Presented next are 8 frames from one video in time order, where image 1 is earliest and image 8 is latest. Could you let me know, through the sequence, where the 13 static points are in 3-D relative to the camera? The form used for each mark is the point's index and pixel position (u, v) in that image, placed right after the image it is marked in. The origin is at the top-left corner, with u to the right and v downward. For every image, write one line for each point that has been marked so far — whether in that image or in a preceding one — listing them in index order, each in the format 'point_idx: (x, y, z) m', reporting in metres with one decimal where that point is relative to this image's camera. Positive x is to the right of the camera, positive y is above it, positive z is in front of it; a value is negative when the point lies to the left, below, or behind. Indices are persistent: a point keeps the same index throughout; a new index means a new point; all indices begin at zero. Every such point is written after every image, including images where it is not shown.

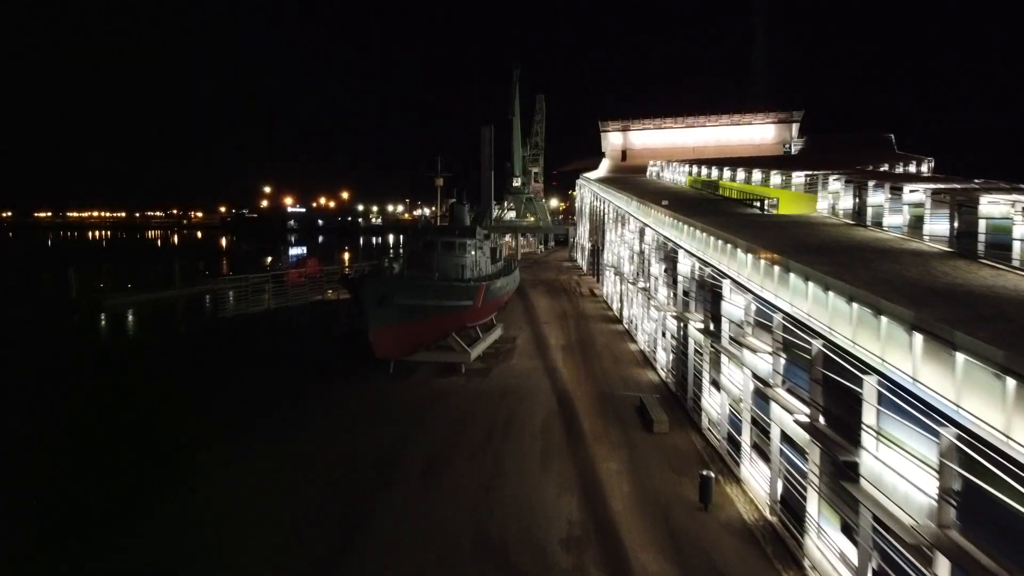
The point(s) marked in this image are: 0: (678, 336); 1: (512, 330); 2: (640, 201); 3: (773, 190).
0: (+1.4, -0.4, +8.5) m
1: (0.0, -0.5, +12.9) m
2: (+1.5, +1.1, +12.3) m
3: (+3.9, +1.5, +15.8) m
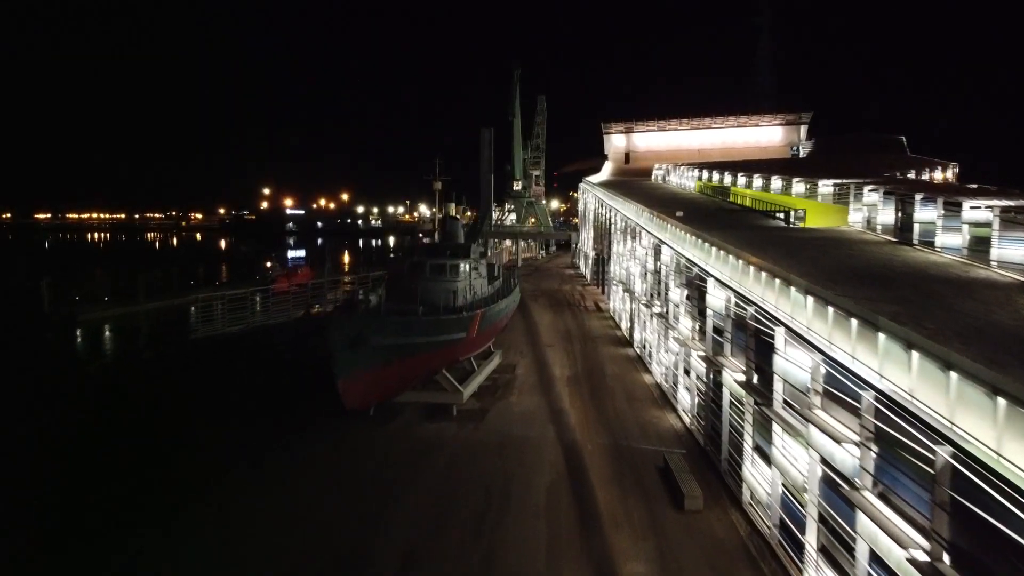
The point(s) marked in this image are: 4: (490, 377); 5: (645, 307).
0: (+1.4, -0.7, +7.3) m
1: (0.0, -0.8, +11.7) m
2: (+1.5, +0.8, +11.0) m
3: (+3.9, +1.2, +14.6) m
4: (-0.2, -0.9, +10.2) m
5: (+1.5, -0.2, +11.4) m
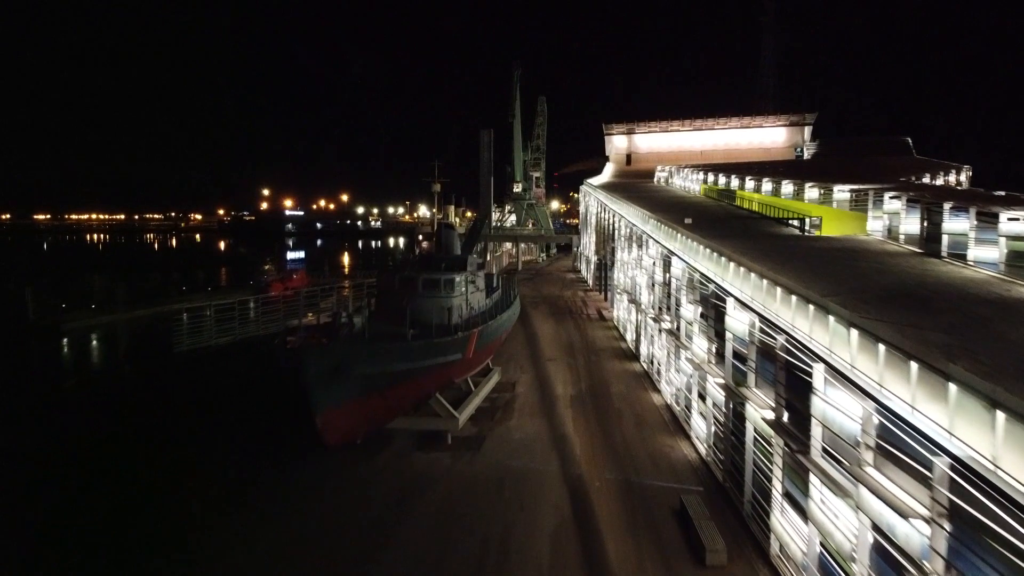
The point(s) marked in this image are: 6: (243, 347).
0: (+1.3, -0.8, +6.6) m
1: (0.0, -0.9, +11.0) m
2: (+1.5, +0.7, +10.4) m
3: (+3.9, +1.1, +13.9) m
4: (-0.2, -1.0, +9.6) m
5: (+1.5, -0.3, +10.7) m
6: (-3.6, -0.7, +13.9) m
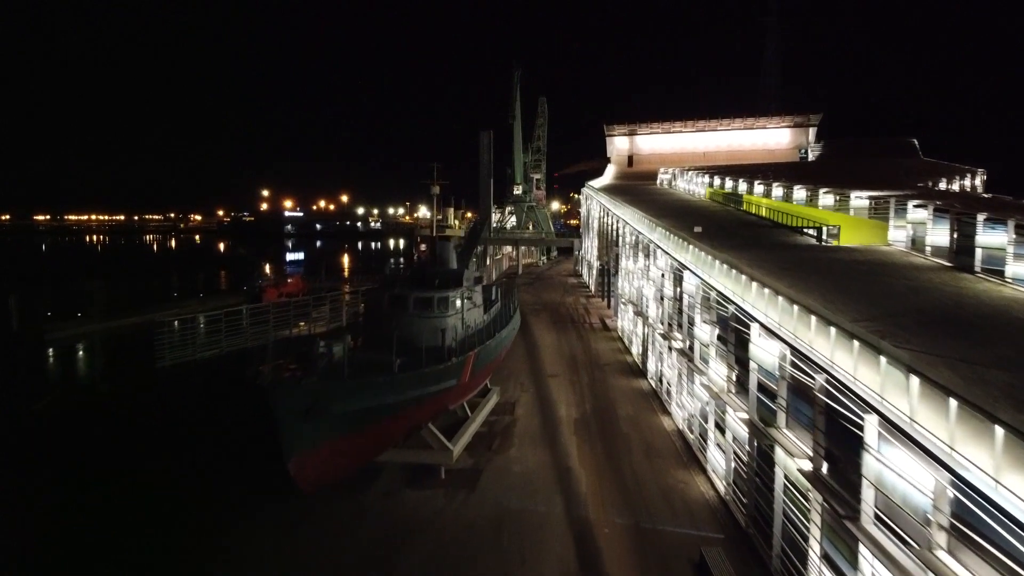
0: (+1.3, -0.9, +6.0) m
1: (0.0, -1.0, +10.4) m
2: (+1.5, +0.6, +9.7) m
3: (+3.9, +1.0, +13.3) m
4: (-0.2, -1.1, +8.9) m
5: (+1.5, -0.5, +10.1) m
6: (-3.6, -0.8, +13.3) m
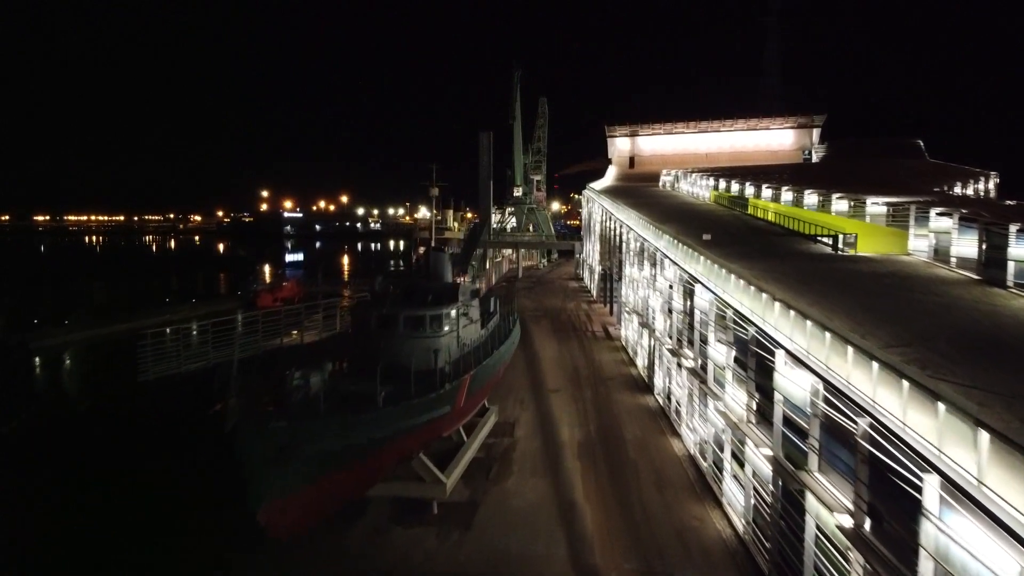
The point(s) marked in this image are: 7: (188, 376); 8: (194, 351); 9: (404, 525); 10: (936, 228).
0: (+1.3, -1.0, +5.4) m
1: (0.0, -1.2, +9.8) m
2: (+1.5, +0.4, +9.2) m
3: (+3.9, +0.9, +12.7) m
4: (-0.2, -1.3, +8.4) m
5: (+1.4, -0.6, +9.5) m
6: (-3.6, -1.0, +12.7) m
7: (-3.7, -1.0, +12.0) m
8: (-4.0, -0.8, +13.0) m
9: (-0.7, -1.4, +6.3) m
10: (+3.9, +0.6, +9.5) m
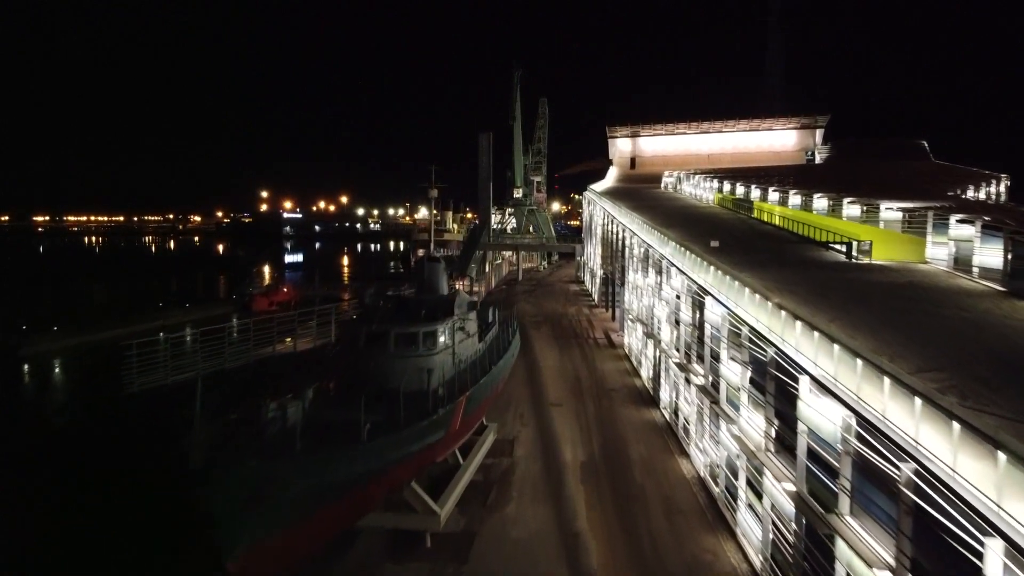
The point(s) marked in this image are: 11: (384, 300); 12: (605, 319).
0: (+1.3, -1.1, +5.0) m
1: (0.0, -1.2, +9.4) m
2: (+1.5, +0.4, +8.7) m
3: (+3.9, +0.8, +12.3) m
4: (-0.2, -1.4, +7.9) m
5: (+1.4, -0.7, +9.1) m
6: (-3.6, -1.0, +12.3) m
7: (-3.7, -1.1, +11.5) m
8: (-4.0, -0.9, +12.6) m
9: (-0.7, -1.5, +5.9) m
10: (+3.9, +0.5, +9.1) m
11: (-0.9, -0.1, +7.7) m
12: (+1.8, -0.6, +19.8) m
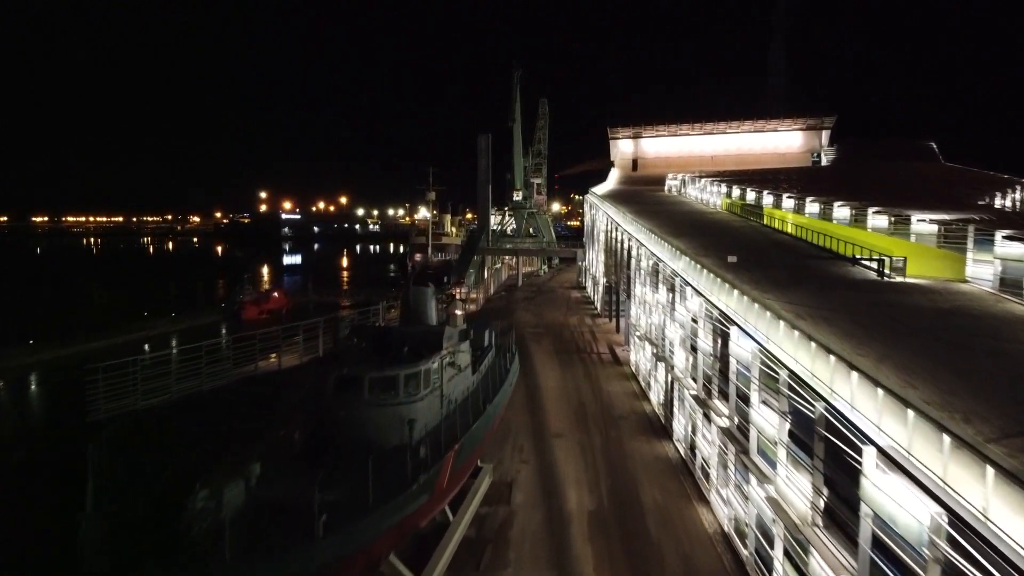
0: (+1.3, -1.3, +4.1) m
1: (0.0, -1.4, +8.5) m
2: (+1.5, +0.2, +7.8) m
3: (+3.9, +0.6, +11.4) m
4: (-0.2, -1.5, +7.0) m
5: (+1.4, -0.9, +8.2) m
6: (-3.6, -1.2, +11.3) m
7: (-3.7, -1.3, +10.6) m
8: (-4.0, -1.1, +11.6) m
9: (-0.7, -1.7, +4.9) m
10: (+3.9, +0.3, +8.2) m
11: (-1.0, -0.3, +6.8) m
12: (+1.8, -0.8, +18.8) m
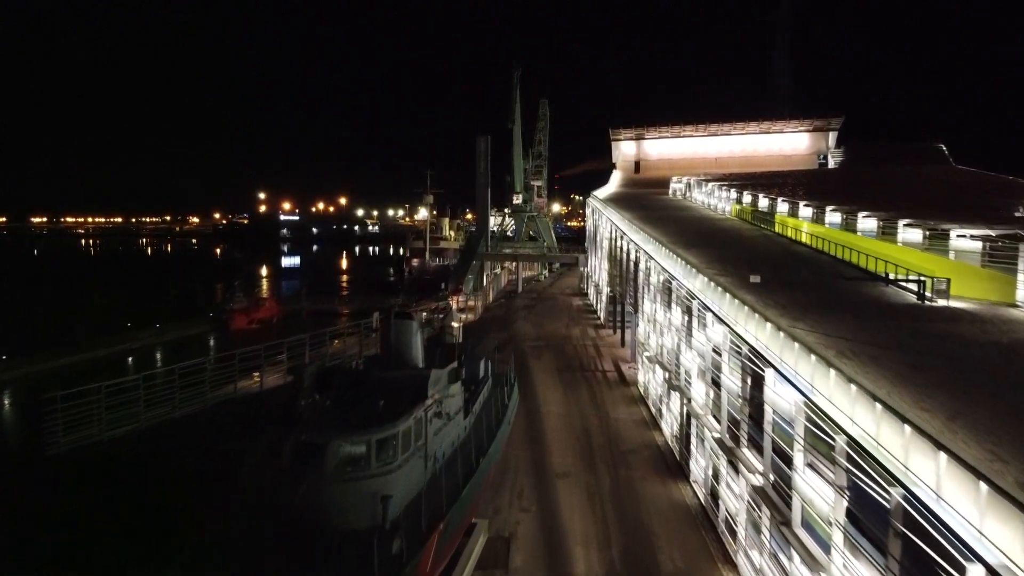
0: (+1.3, -1.5, +3.1) m
1: (0.0, -1.6, +7.5) m
2: (+1.5, 0.0, +6.9) m
3: (+3.9, +0.4, +10.4) m
4: (-0.3, -1.7, +6.1) m
5: (+1.4, -1.1, +7.2) m
6: (-3.6, -1.4, +10.4) m
7: (-3.8, -1.5, +9.6) m
8: (-4.0, -1.3, +10.7) m
9: (-0.7, -1.9, +4.0) m
10: (+3.9, +0.1, +7.2) m
11: (-1.0, -0.5, +5.8) m
12: (+1.8, -1.0, +17.9) m
